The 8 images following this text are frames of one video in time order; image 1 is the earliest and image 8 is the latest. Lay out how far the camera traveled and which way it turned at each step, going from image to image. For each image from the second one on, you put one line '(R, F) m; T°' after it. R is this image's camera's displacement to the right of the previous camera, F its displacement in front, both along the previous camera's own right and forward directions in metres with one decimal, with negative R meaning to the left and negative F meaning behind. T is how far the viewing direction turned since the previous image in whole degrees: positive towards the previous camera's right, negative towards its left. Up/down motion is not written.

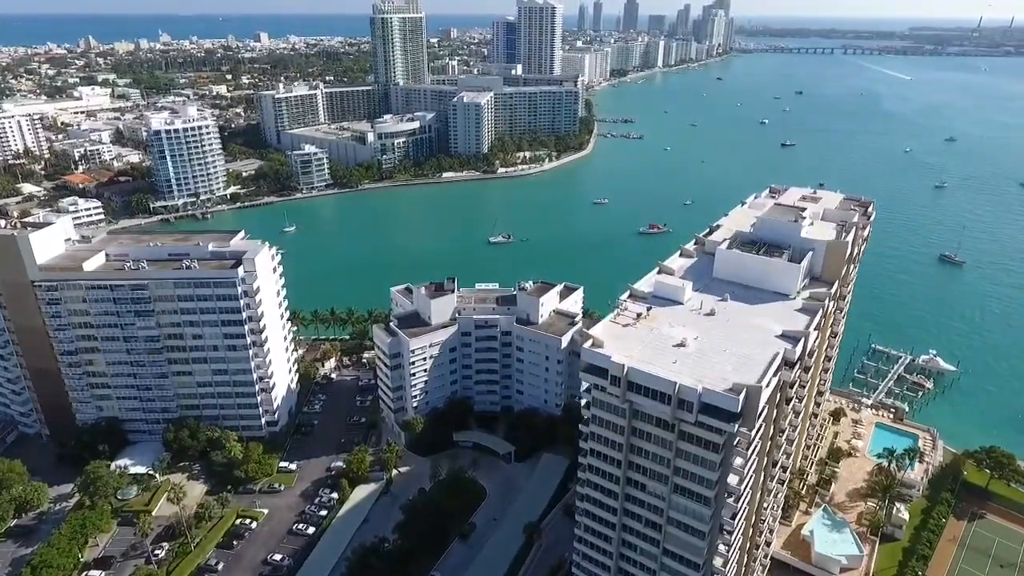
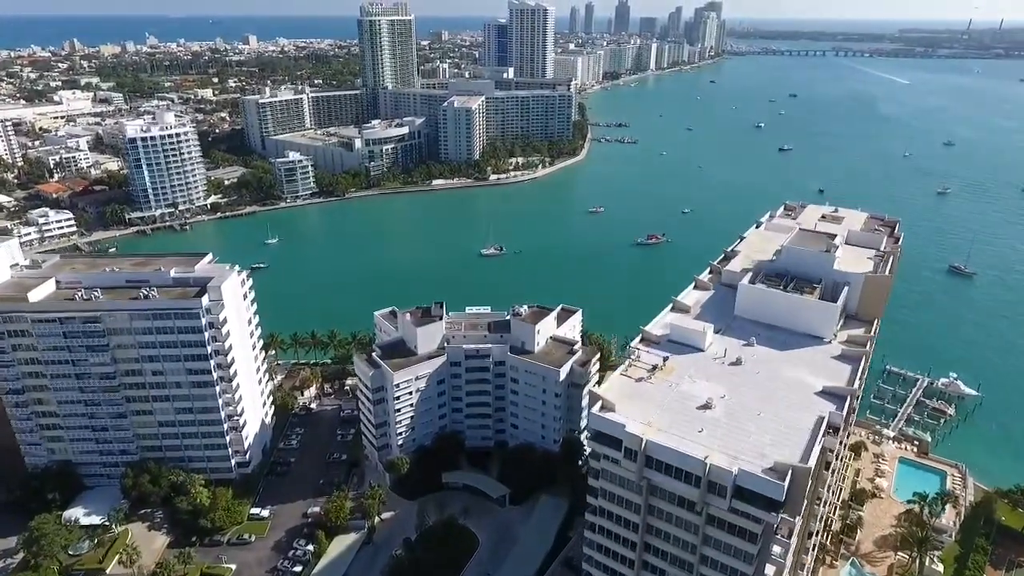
(0.0, +2.1) m; +1°
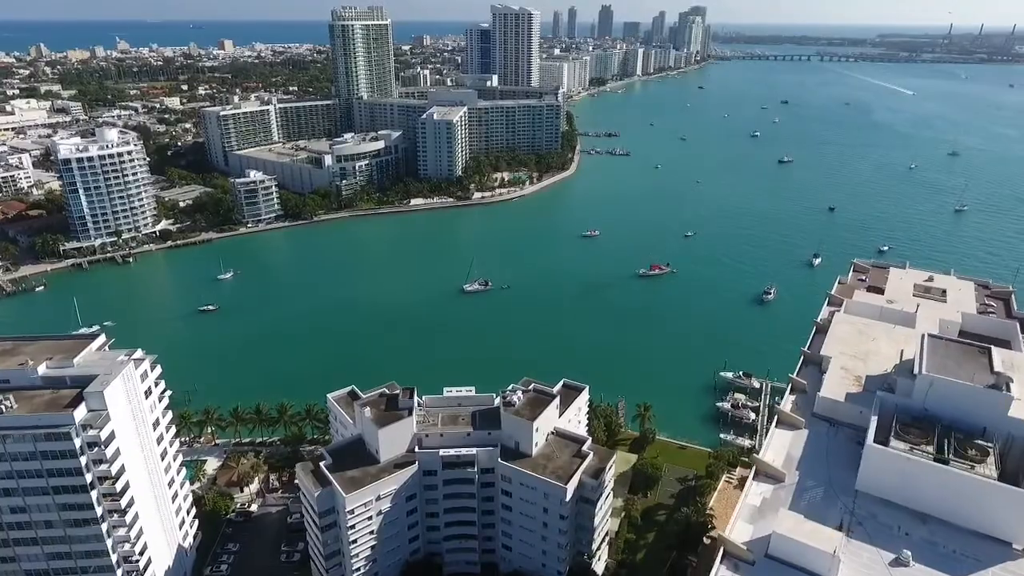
(-0.1, +5.6) m; +1°
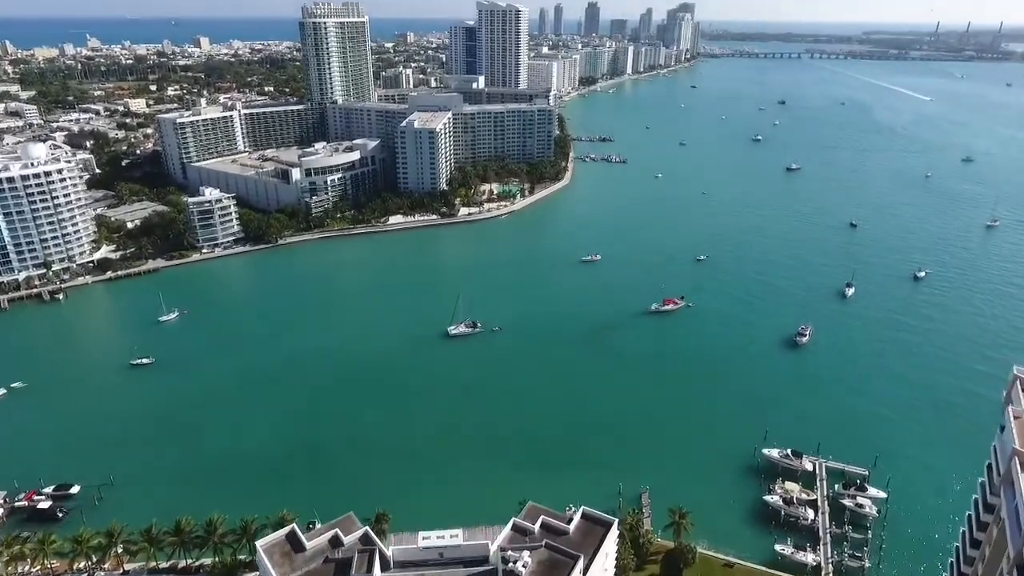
(-0.3, +6.0) m; +1°
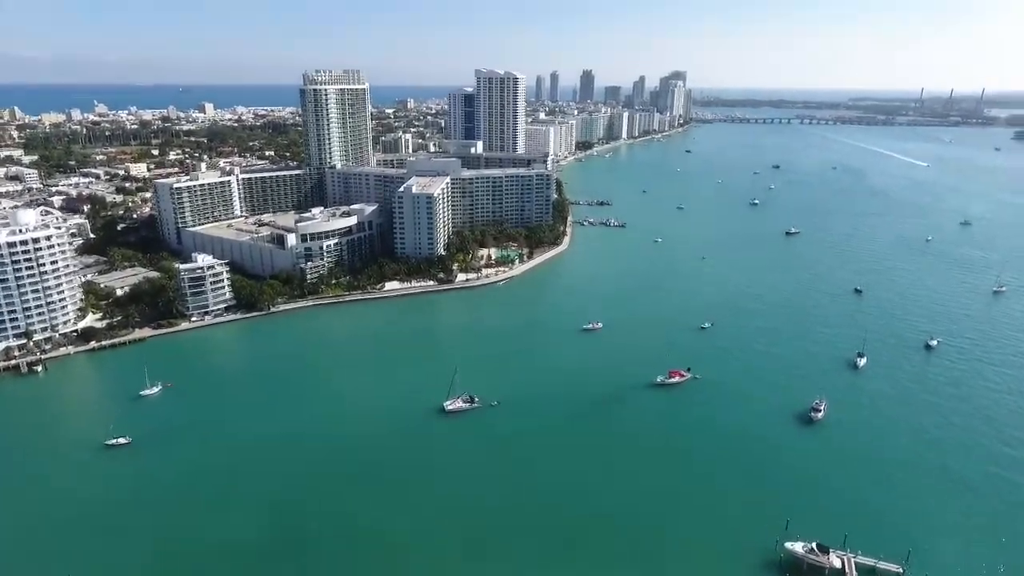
(-0.1, +1.3) m; 0°
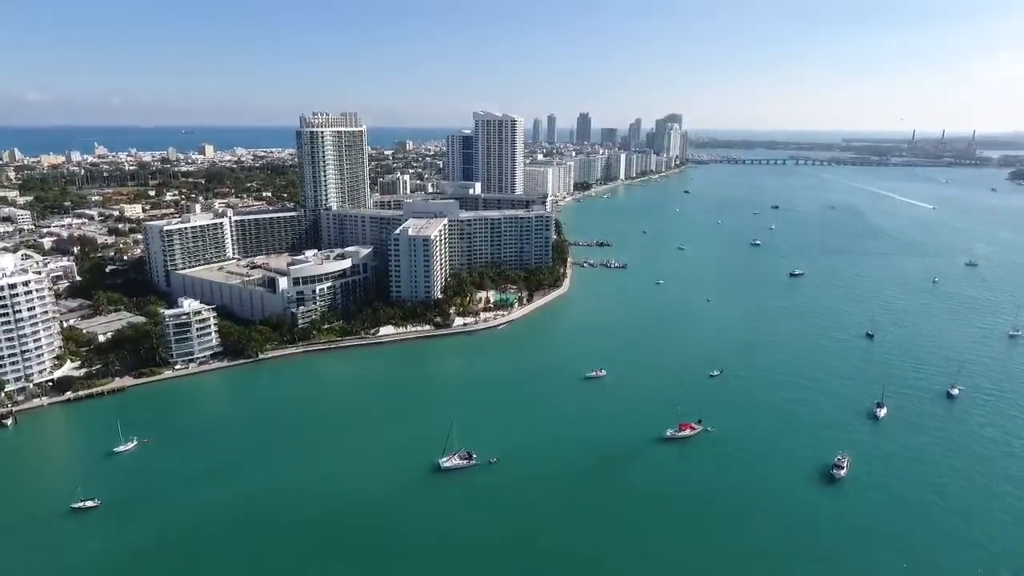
(-0.1, +1.9) m; 0°
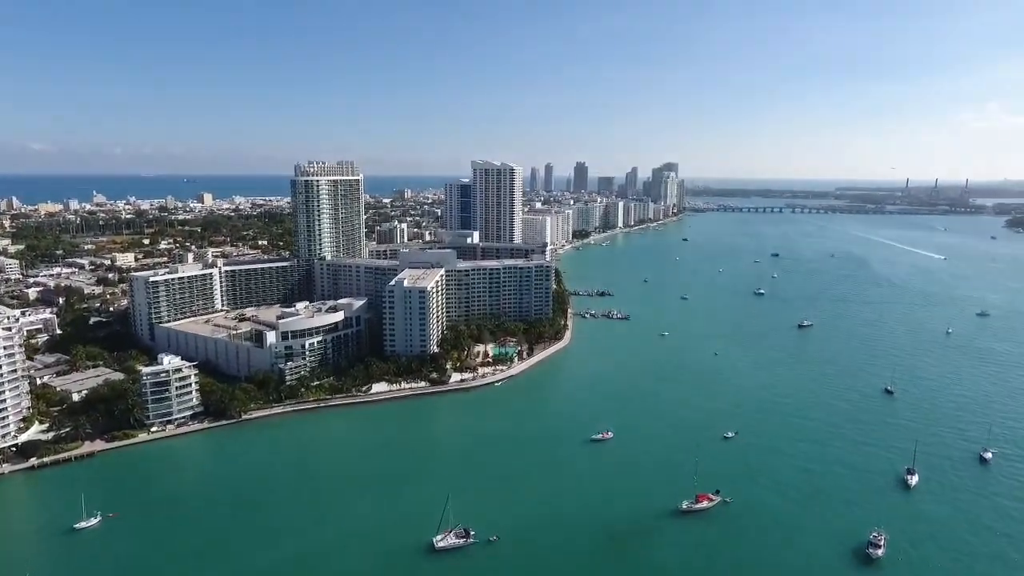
(-0.2, +2.3) m; 0°
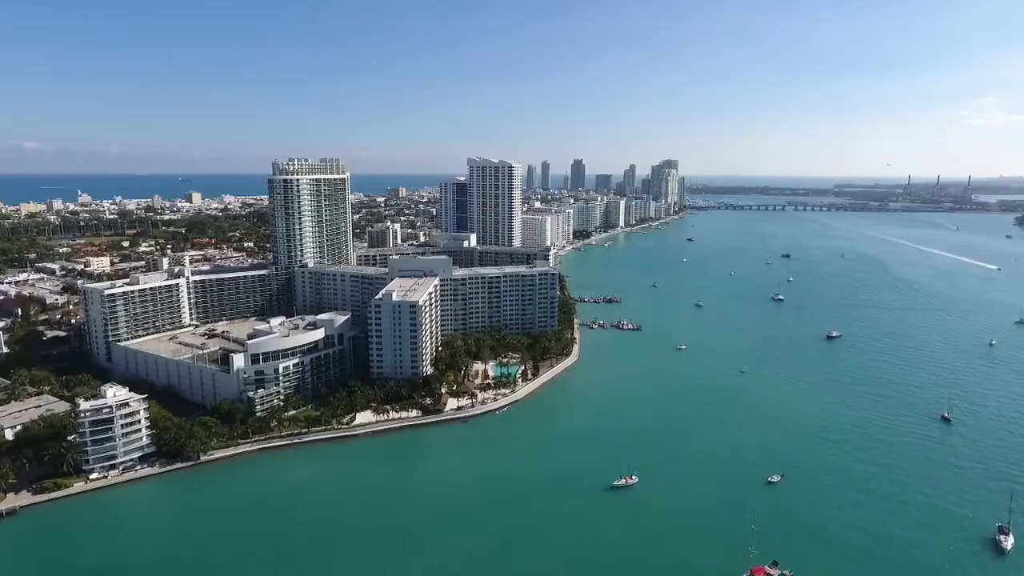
(-0.5, +6.4) m; 0°
